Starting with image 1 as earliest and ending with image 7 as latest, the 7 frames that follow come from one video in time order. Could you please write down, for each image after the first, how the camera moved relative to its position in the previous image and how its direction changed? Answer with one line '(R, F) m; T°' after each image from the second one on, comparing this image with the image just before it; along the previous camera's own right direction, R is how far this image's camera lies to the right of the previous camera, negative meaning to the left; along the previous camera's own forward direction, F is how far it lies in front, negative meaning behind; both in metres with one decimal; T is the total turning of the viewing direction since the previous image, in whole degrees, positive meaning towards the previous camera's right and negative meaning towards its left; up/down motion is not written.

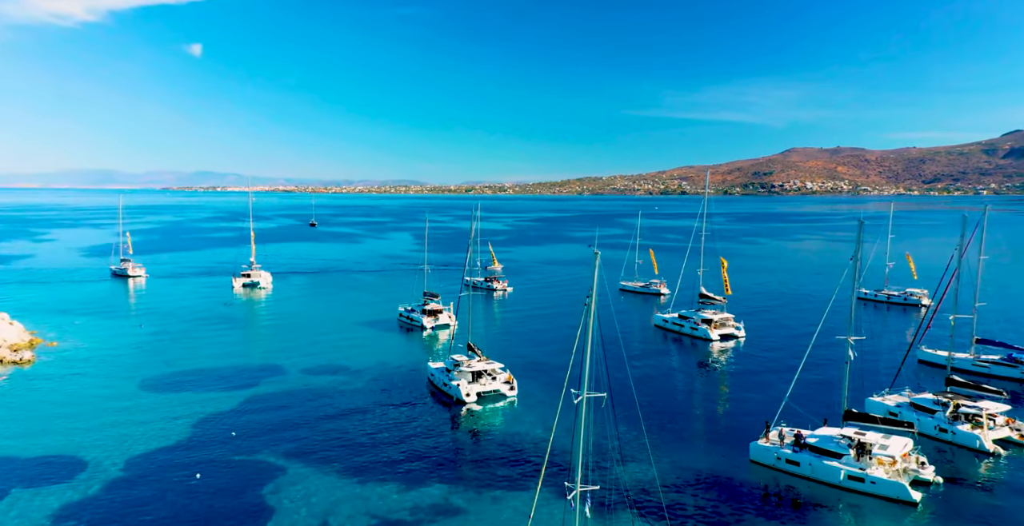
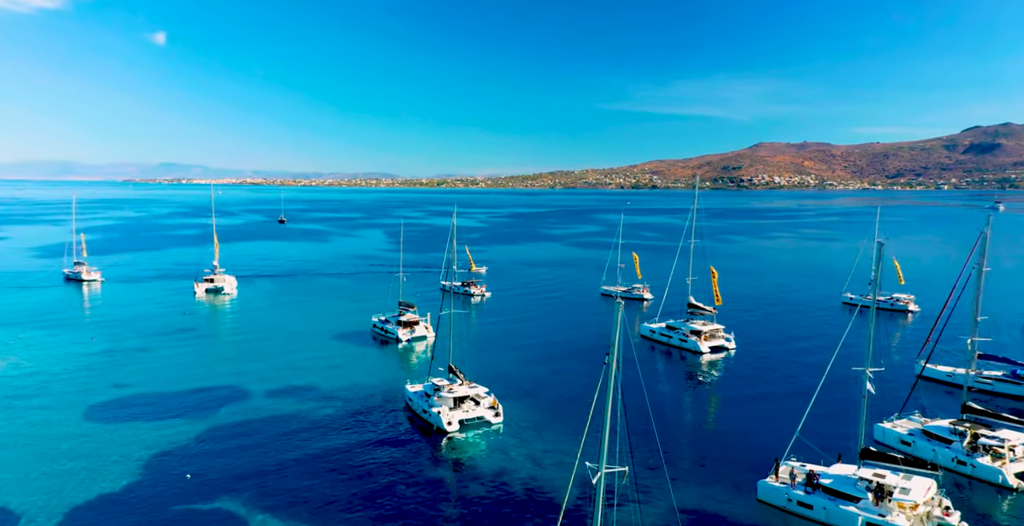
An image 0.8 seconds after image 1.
(-0.6, +2.9) m; +3°
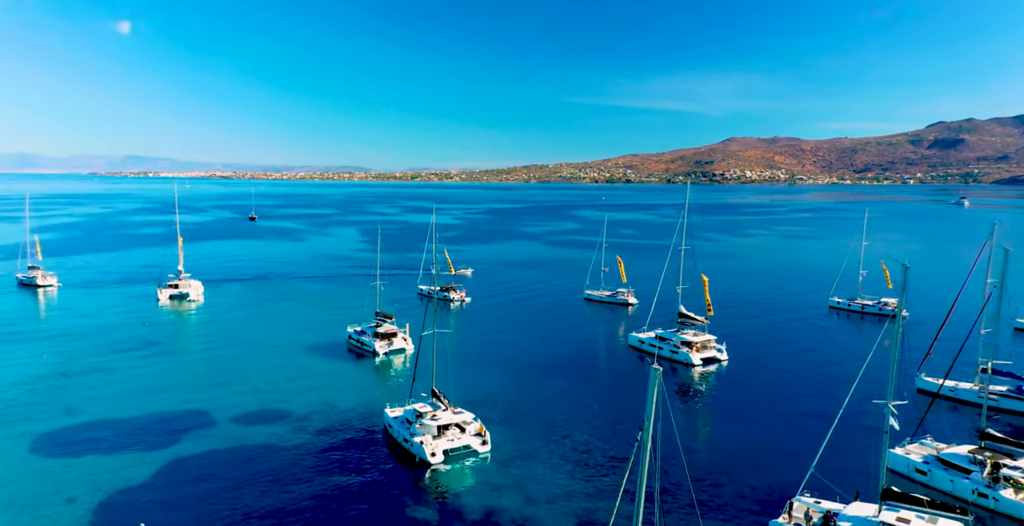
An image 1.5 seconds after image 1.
(-0.6, +2.6) m; +2°
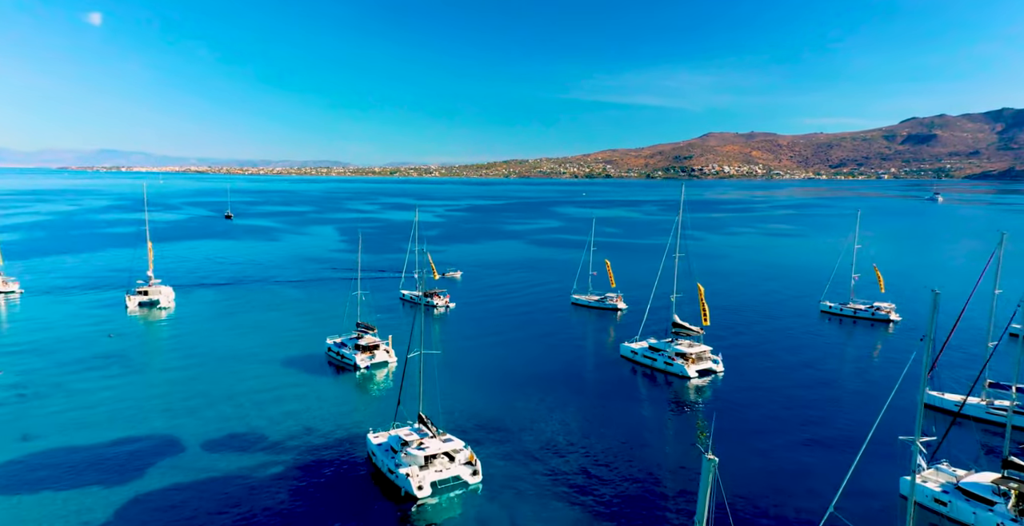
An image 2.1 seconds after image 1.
(-0.6, +2.2) m; +2°
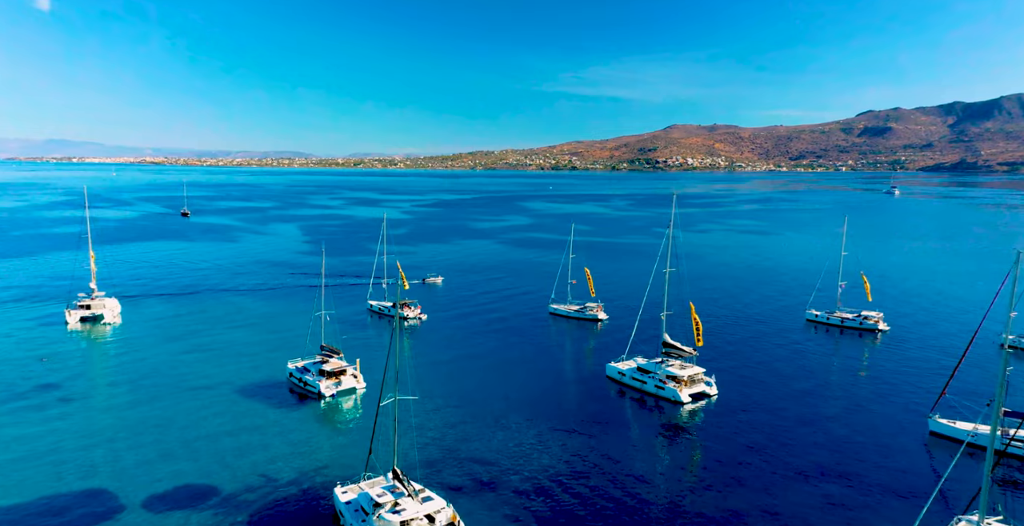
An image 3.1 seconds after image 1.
(-0.8, +3.8) m; +3°
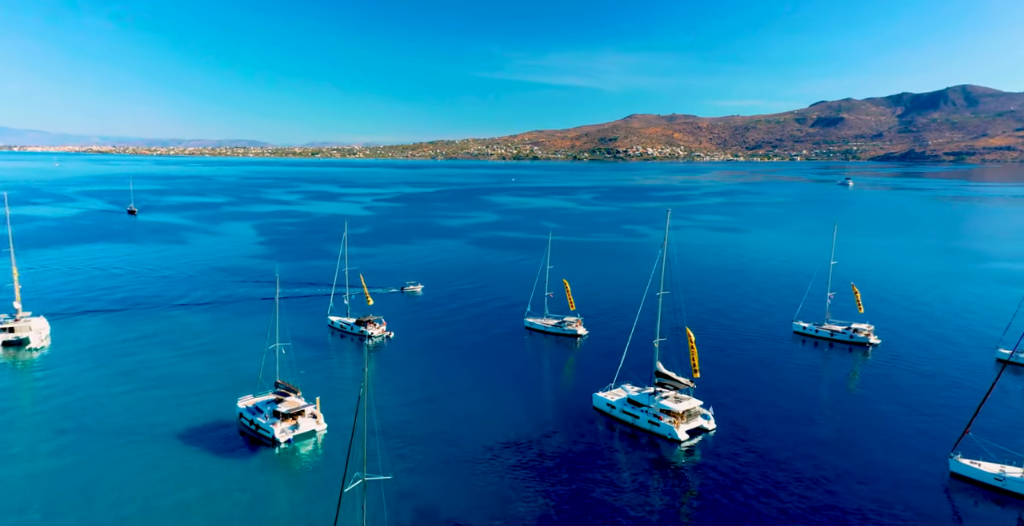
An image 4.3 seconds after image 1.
(-1.0, +4.6) m; +4°
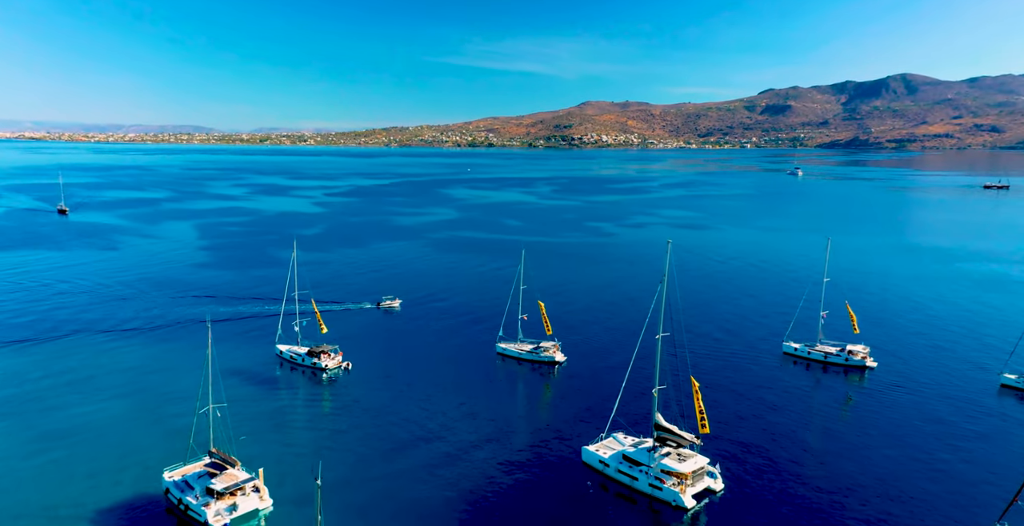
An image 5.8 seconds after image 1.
(-1.1, +6.0) m; +4°
